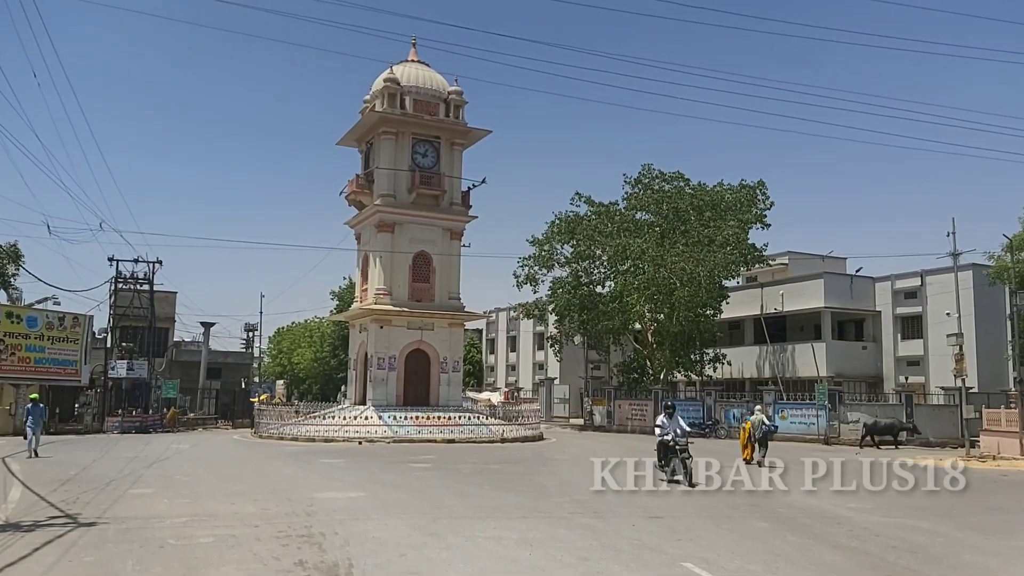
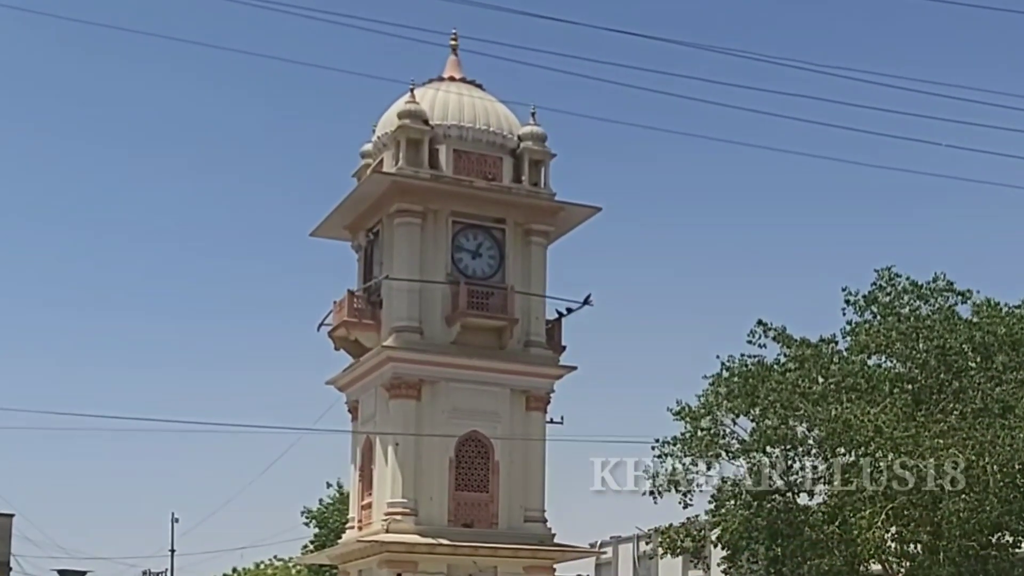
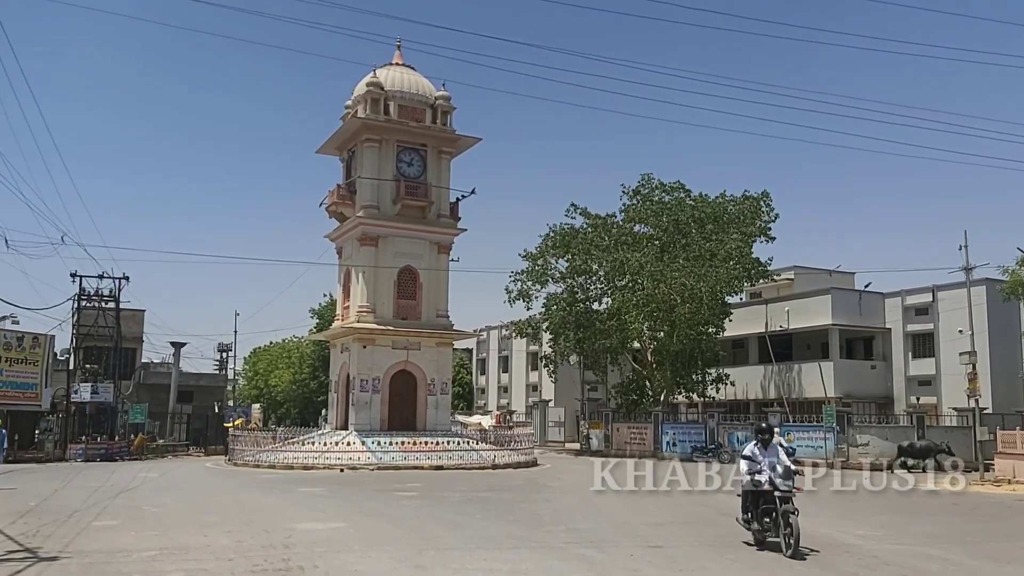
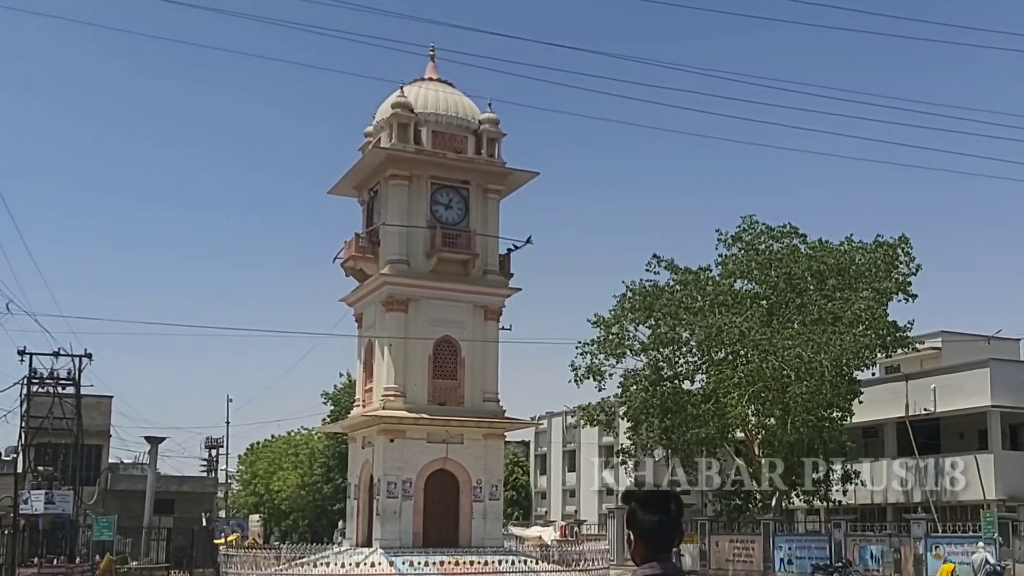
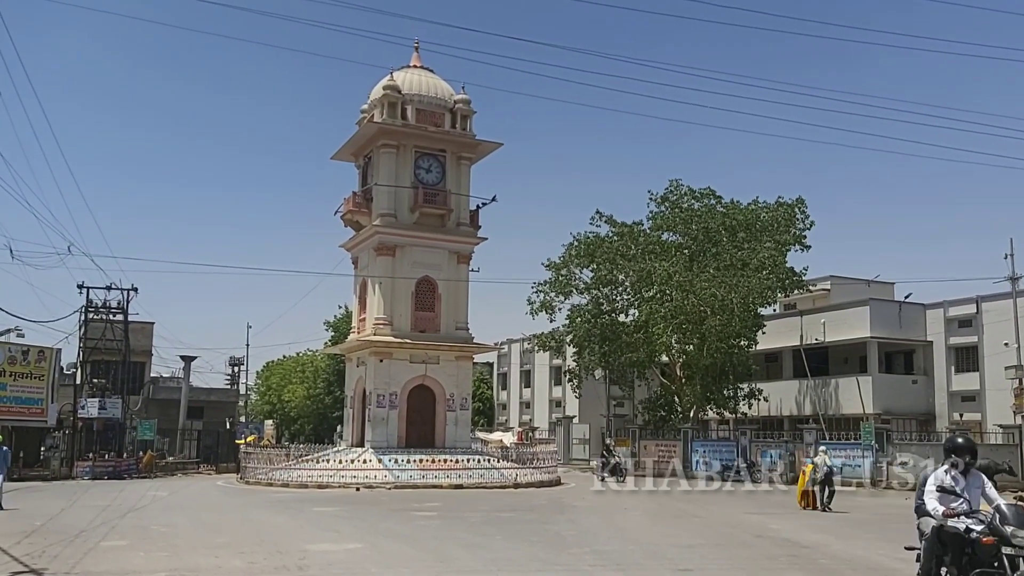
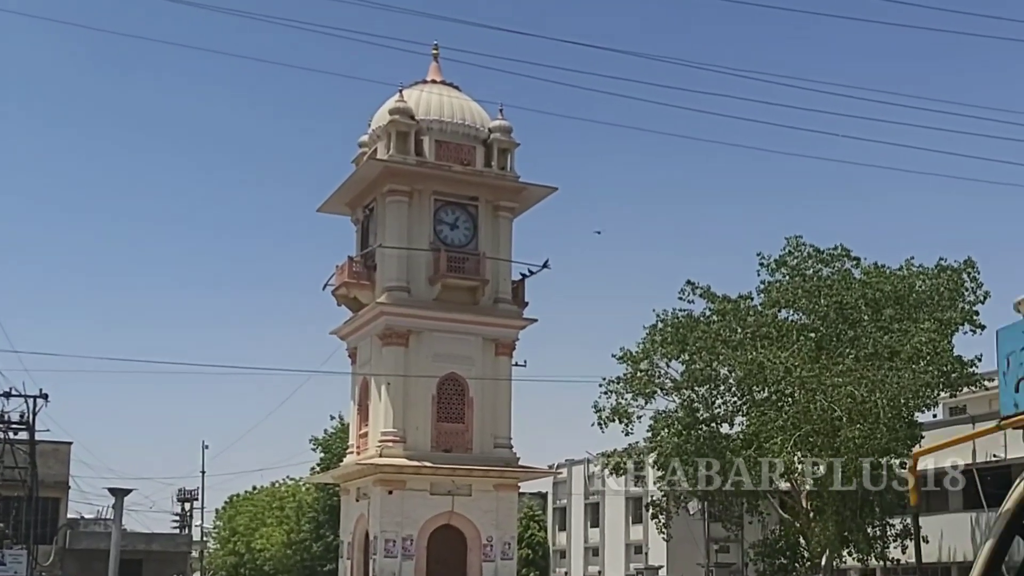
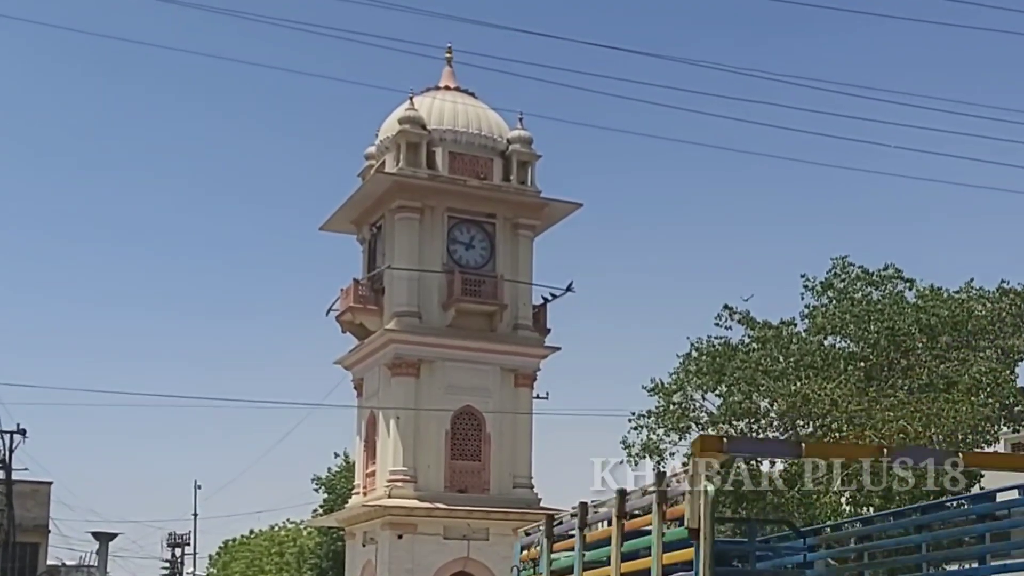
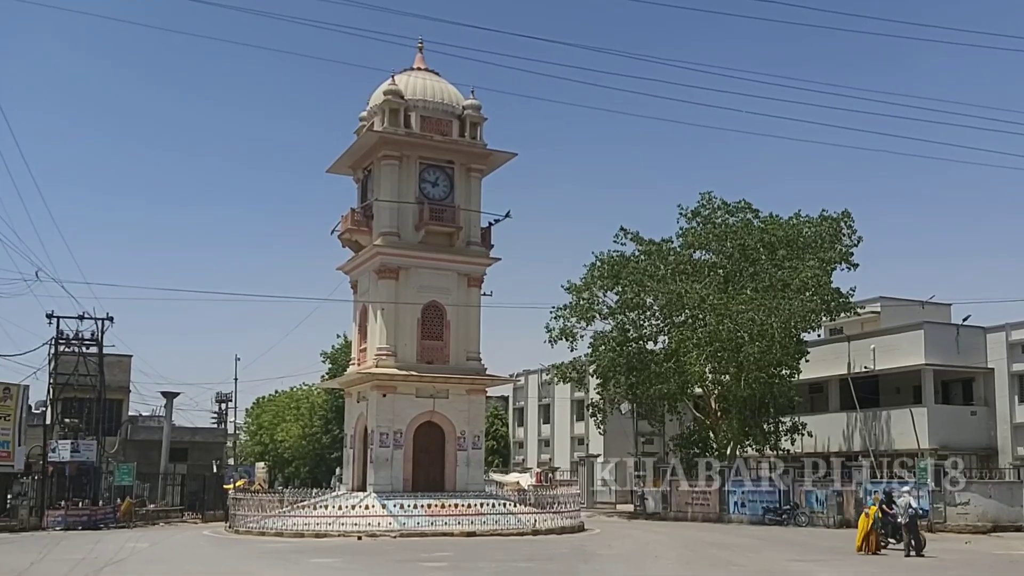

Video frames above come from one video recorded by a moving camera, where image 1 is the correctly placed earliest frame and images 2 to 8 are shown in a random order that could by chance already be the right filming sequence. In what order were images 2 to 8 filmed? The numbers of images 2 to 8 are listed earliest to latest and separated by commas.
3, 5, 8, 4, 6, 7, 2
